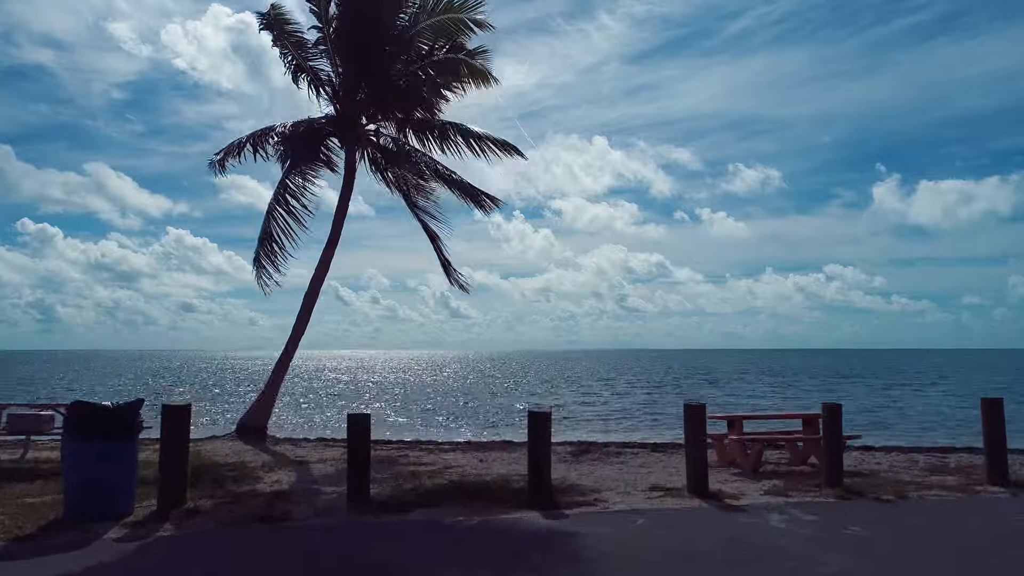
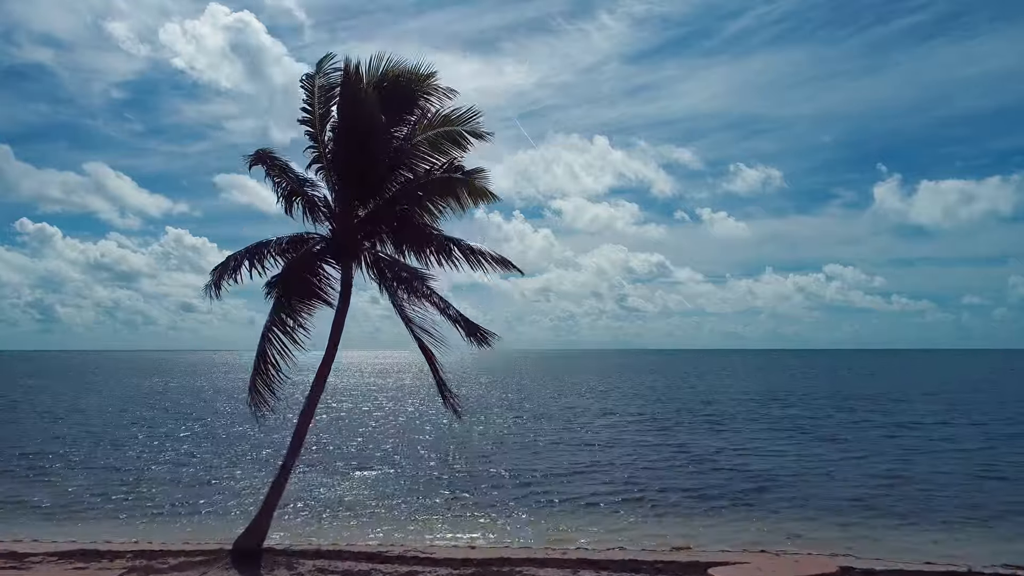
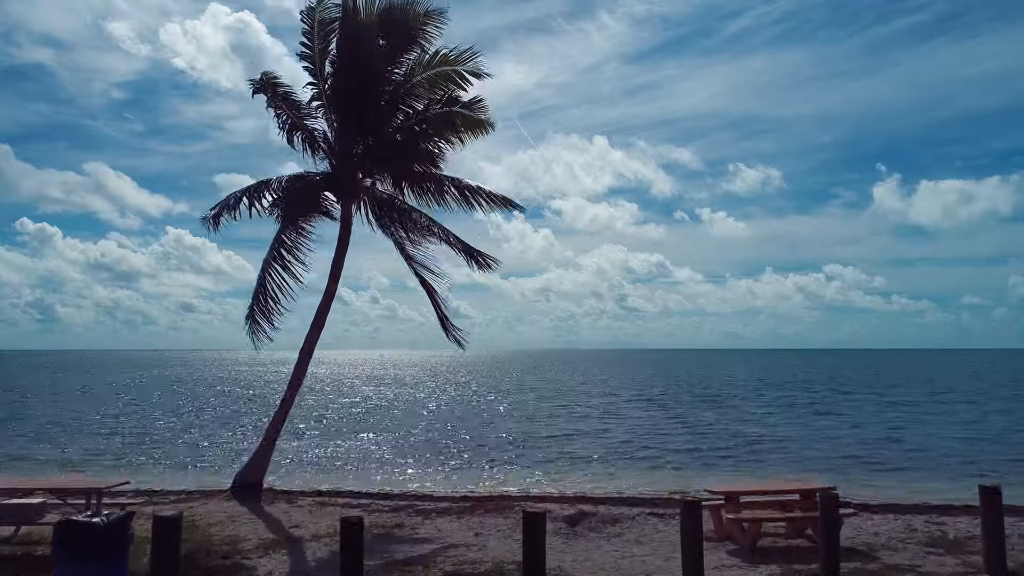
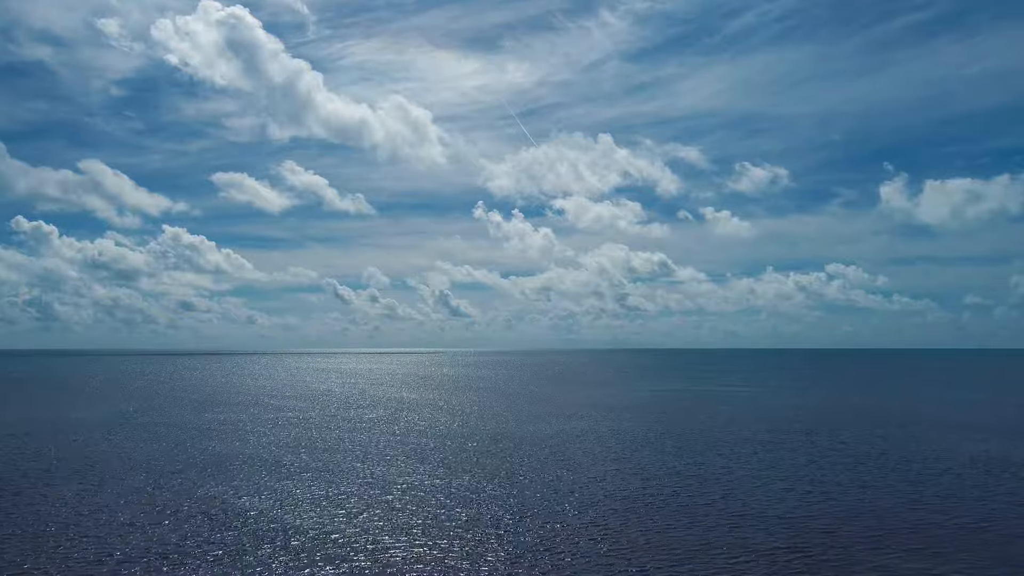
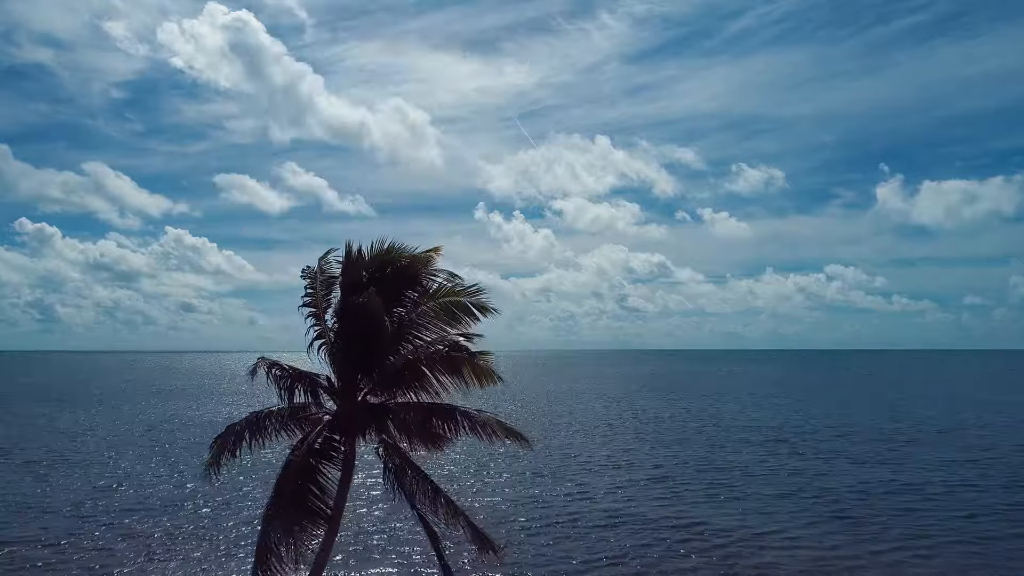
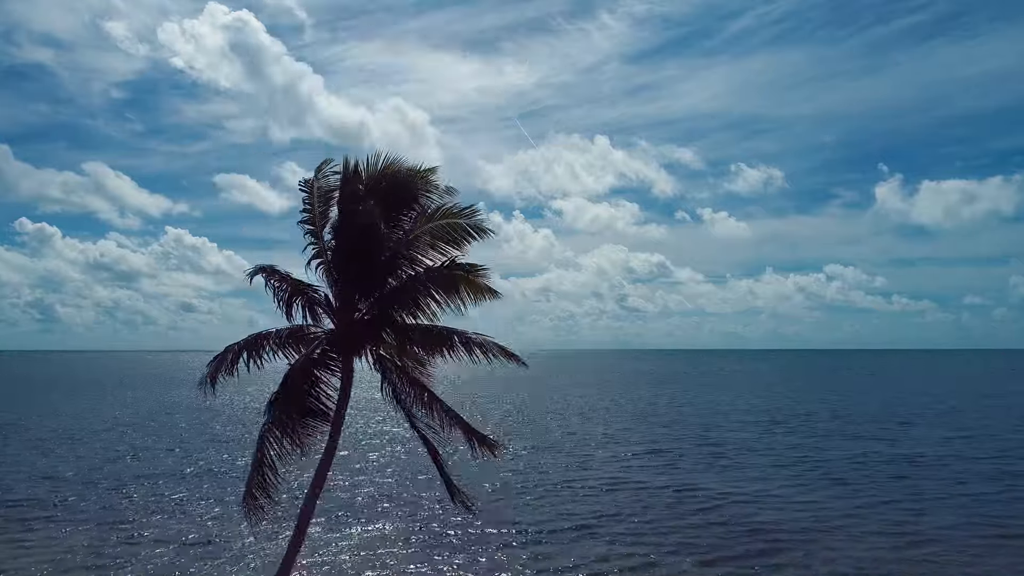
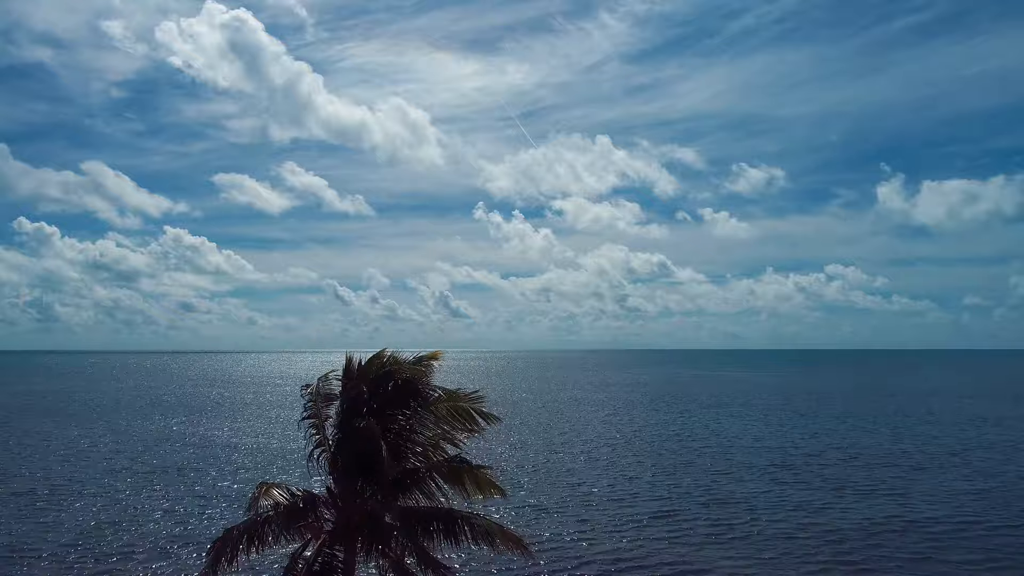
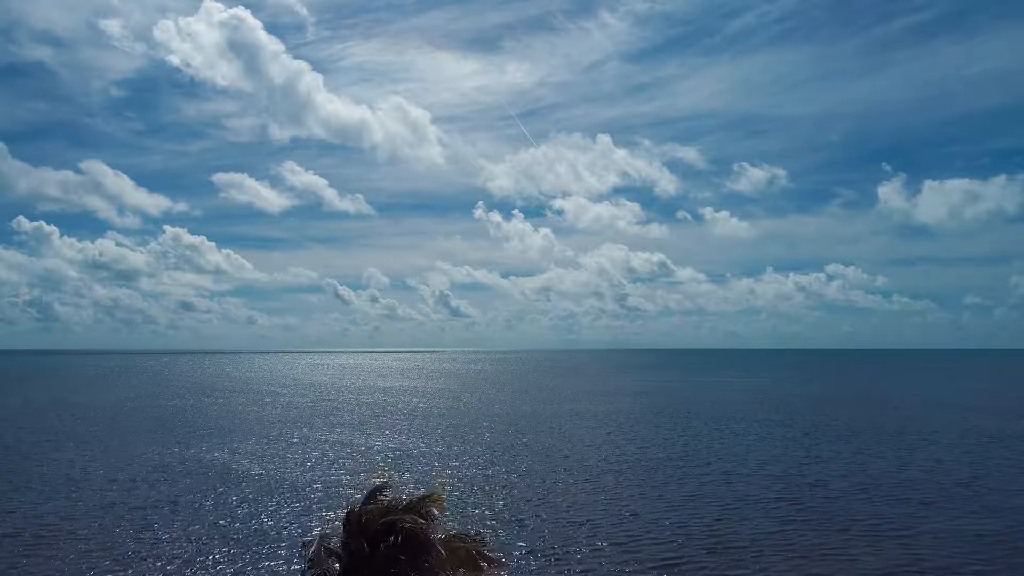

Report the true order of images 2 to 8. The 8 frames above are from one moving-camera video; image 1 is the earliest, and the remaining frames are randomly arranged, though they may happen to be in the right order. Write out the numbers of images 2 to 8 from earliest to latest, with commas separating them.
3, 2, 6, 5, 7, 8, 4
